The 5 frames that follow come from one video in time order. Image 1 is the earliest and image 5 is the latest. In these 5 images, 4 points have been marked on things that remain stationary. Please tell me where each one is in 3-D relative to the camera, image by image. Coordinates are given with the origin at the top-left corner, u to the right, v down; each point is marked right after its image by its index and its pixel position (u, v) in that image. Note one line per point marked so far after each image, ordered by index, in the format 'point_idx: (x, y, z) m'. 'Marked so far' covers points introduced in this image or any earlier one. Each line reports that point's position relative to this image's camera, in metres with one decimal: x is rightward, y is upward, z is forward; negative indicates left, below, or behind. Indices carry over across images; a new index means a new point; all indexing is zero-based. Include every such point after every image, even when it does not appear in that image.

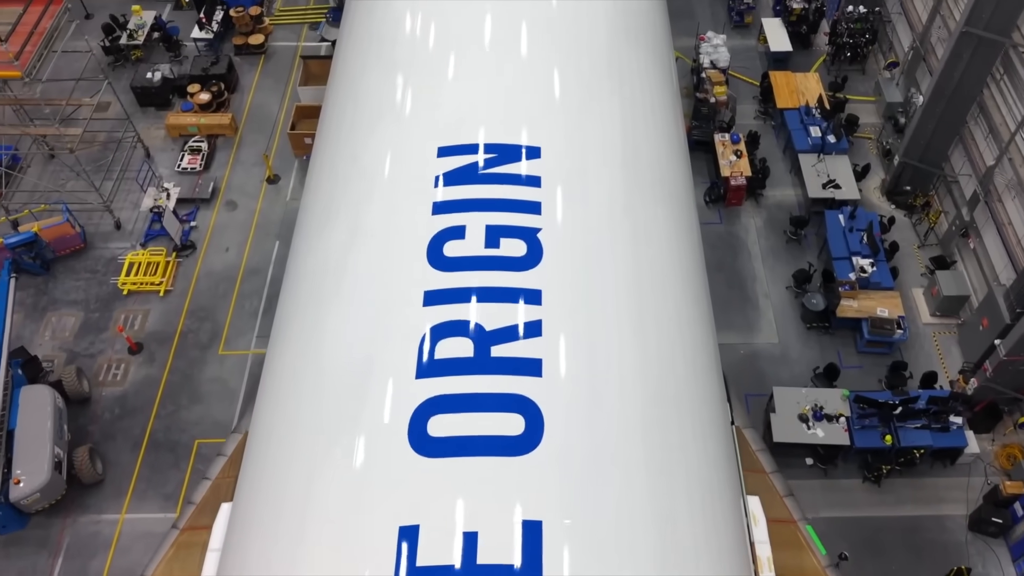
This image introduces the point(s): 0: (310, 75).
0: (-3.9, +4.2, +15.1) m
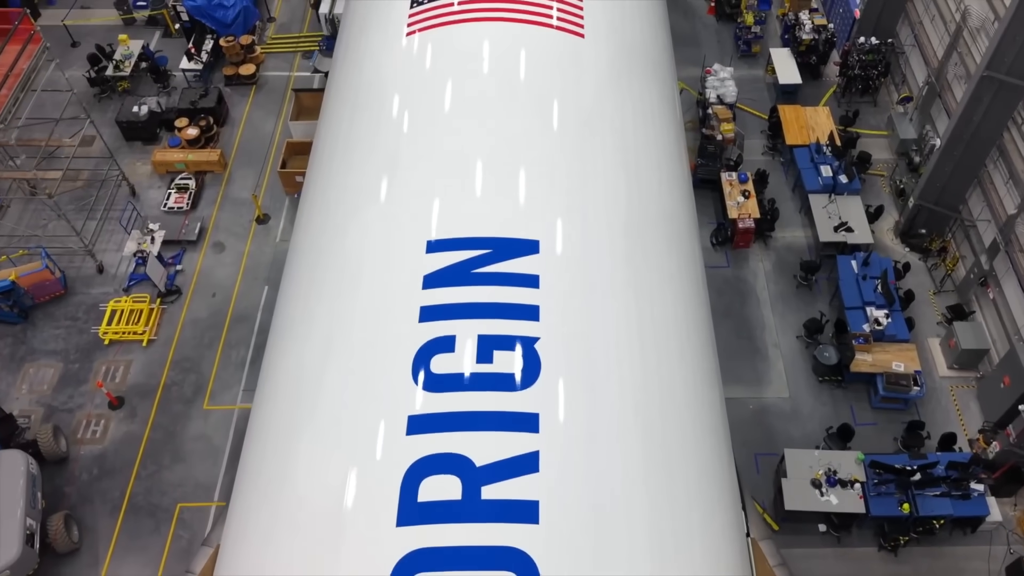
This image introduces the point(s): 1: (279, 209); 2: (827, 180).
0: (-3.9, +3.4, +14.5) m
1: (-4.1, +1.4, +13.8) m
2: (+5.4, +1.9, +13.3) m
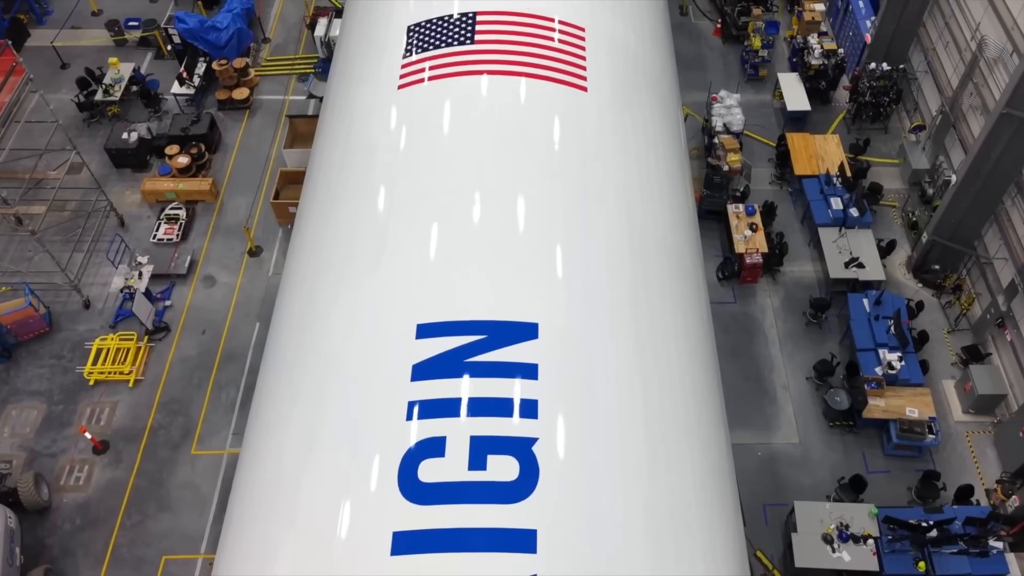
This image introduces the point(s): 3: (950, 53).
0: (-3.9, +2.8, +14.1) m
1: (-4.2, +0.8, +13.4) m
2: (+5.4, +1.2, +12.9) m
3: (+7.5, +4.0, +13.3) m
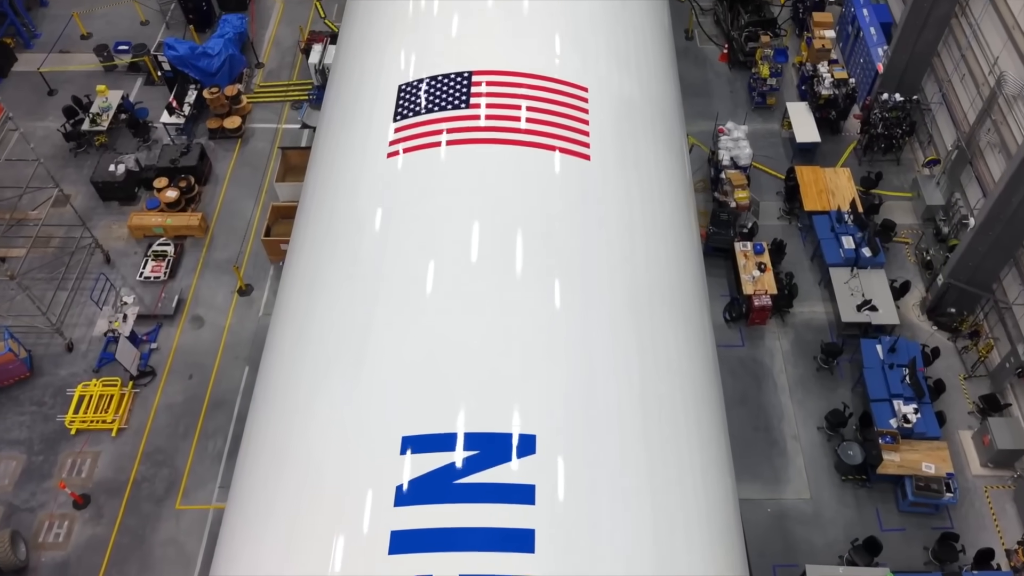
0: (-3.9, +2.2, +13.7) m
1: (-4.2, +0.2, +12.9) m
2: (+5.4, +0.6, +12.4) m
3: (+7.5, +3.4, +12.8) m
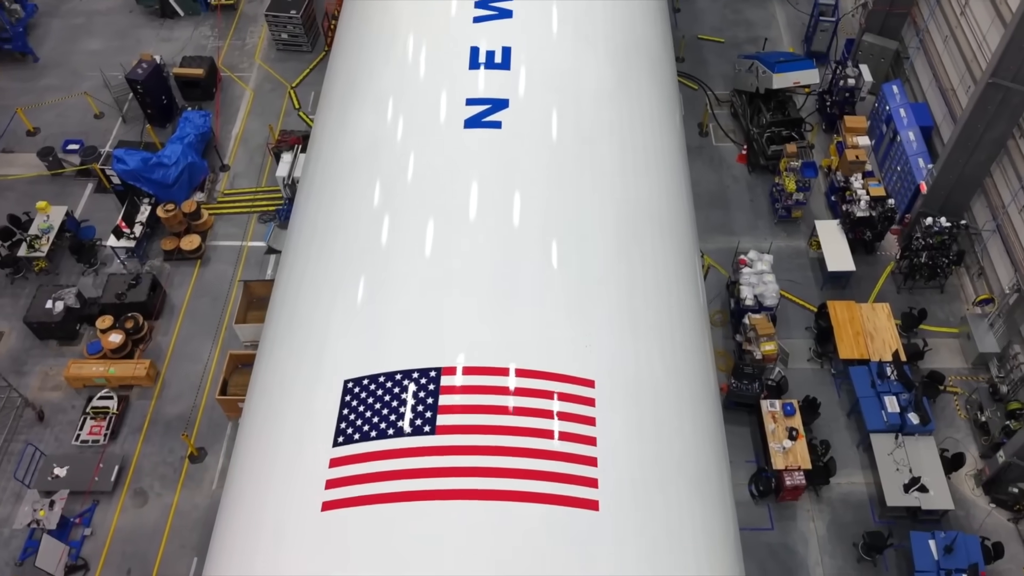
0: (-4.1, -0.2, +12.0) m
1: (-4.3, -2.2, +11.2) m
2: (+5.3, -1.8, +10.7) m
3: (+7.4, +1.0, +11.1) m
